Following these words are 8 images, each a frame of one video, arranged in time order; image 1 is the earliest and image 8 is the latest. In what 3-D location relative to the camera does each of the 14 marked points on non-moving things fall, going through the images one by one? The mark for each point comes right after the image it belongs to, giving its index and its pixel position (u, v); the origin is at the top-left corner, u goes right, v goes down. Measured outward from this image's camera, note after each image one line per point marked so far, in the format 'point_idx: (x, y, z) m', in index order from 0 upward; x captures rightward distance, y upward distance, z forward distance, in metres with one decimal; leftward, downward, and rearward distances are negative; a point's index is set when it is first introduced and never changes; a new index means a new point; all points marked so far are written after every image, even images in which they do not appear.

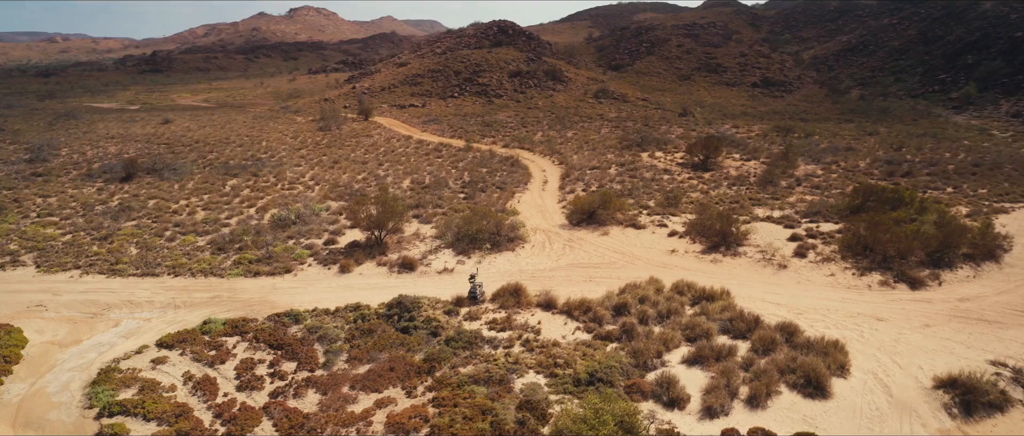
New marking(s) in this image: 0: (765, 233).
0: (+7.3, -0.4, +18.5) m
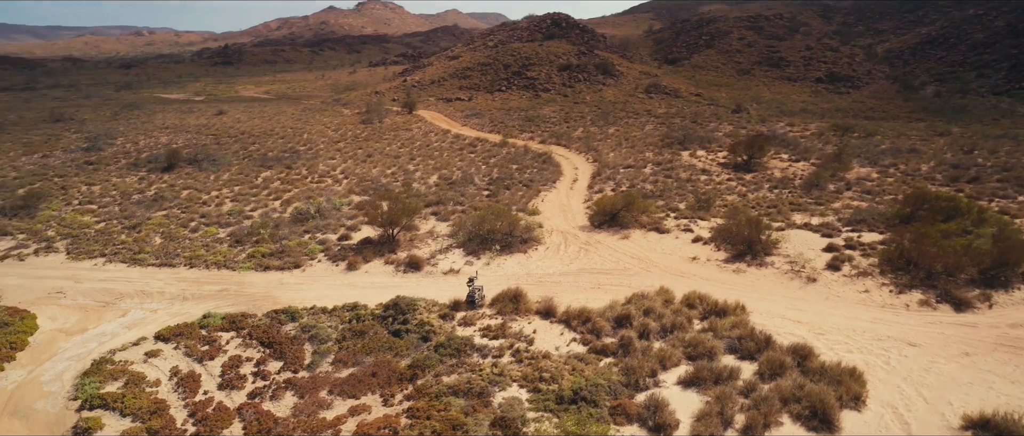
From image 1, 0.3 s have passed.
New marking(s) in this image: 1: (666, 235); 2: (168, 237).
0: (+7.6, -0.7, +17.2) m
1: (+4.3, -0.5, +18.0) m
2: (-10.3, -0.6, +19.2) m
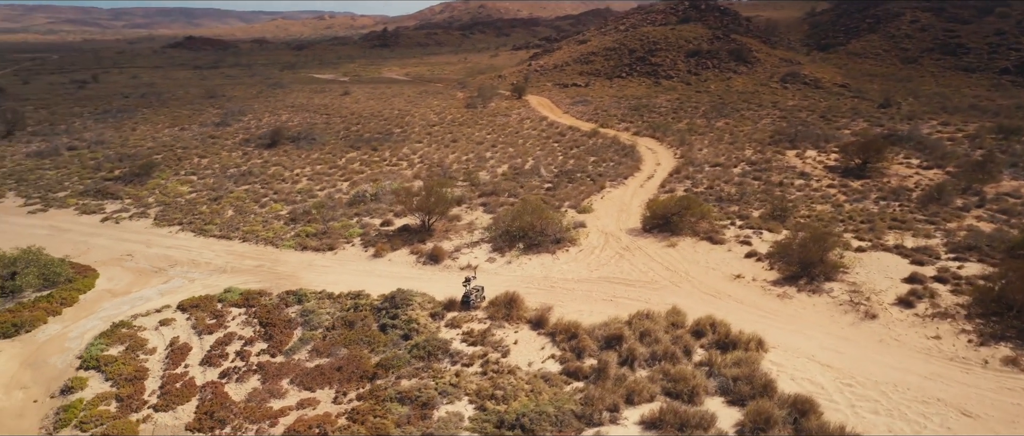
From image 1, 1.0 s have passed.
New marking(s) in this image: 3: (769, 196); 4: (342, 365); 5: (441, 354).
0: (+8.2, -1.1, +14.4) m
1: (+5.1, -0.7, +16.0) m
2: (-8.8, +0.2, +20.5) m
3: (+8.0, +0.7, +19.9) m
4: (-3.1, -2.7, +11.7) m
5: (-1.3, -2.5, +11.8) m
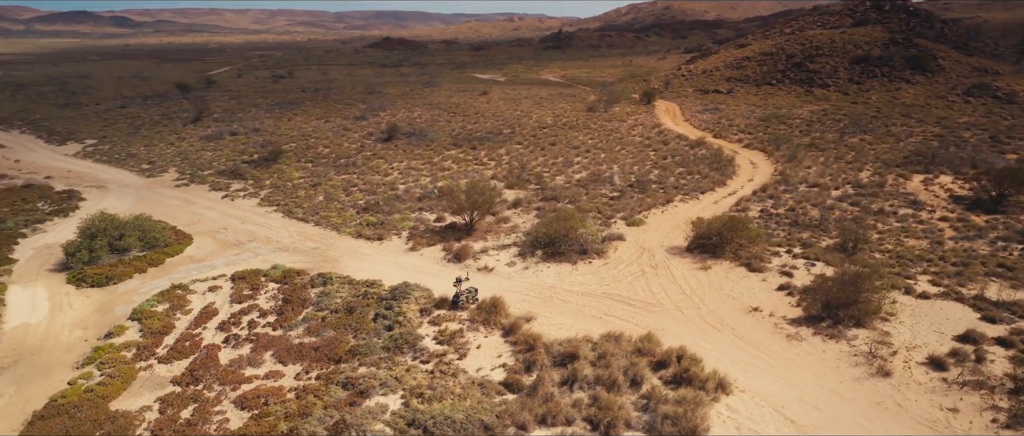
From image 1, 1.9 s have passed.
0: (+7.9, -1.9, +12.2) m
1: (+5.5, -1.3, +14.5) m
2: (-6.5, +0.7, +22.7) m
3: (+9.4, -0.2, +17.5) m
4: (-3.8, -2.5, +12.7) m
5: (-2.0, -2.5, +12.3) m
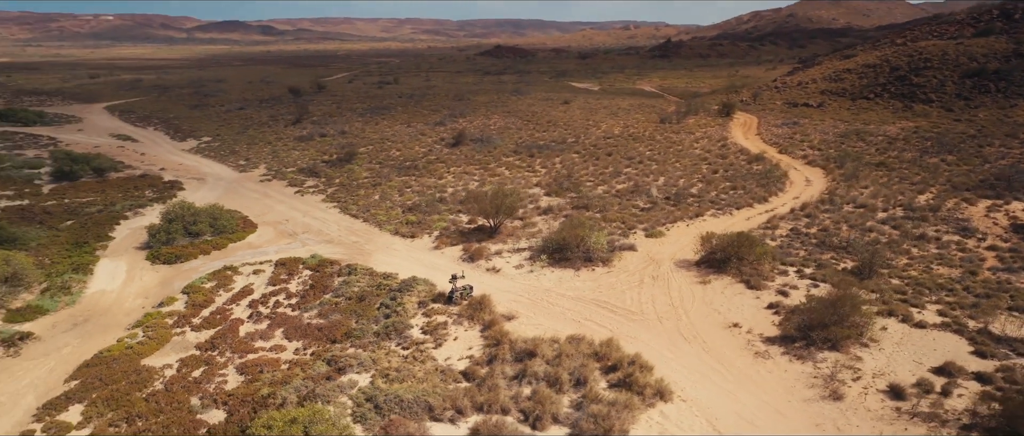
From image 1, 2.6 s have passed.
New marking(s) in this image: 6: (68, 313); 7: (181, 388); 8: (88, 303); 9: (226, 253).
0: (+7.3, -2.4, +11.7) m
1: (+5.3, -1.7, +14.4) m
2: (-5.0, +0.8, +24.5) m
3: (+9.8, -0.8, +16.7) m
4: (-4.2, -2.4, +14.2) m
5: (-2.5, -2.5, +13.5) m
6: (-10.6, -2.2, +15.2) m
7: (-6.1, -3.1, +11.8) m
8: (-10.5, -2.1, +15.8) m
9: (-8.6, -1.1, +19.2) m
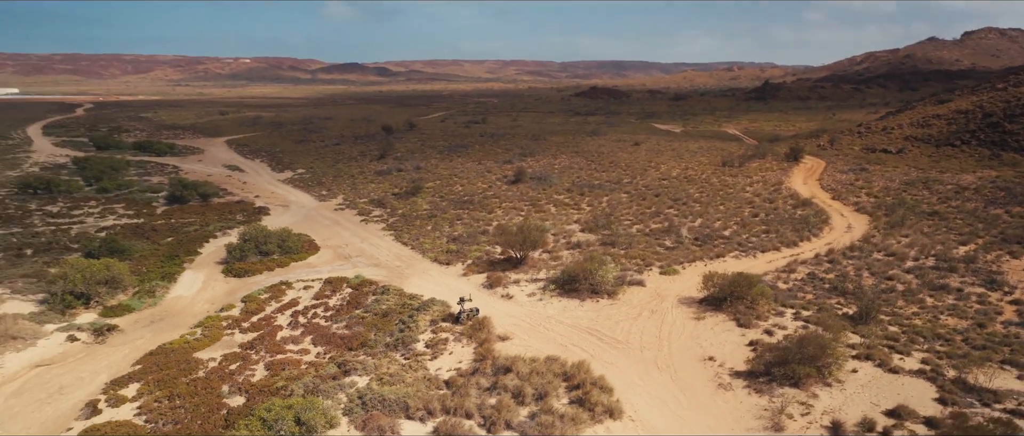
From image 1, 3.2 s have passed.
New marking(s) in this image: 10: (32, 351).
0: (+6.8, -3.2, +12.0) m
1: (+5.2, -2.6, +15.0) m
2: (-3.2, -0.4, +26.7) m
3: (+10.0, -2.1, +16.6) m
4: (-4.2, -3.0, +16.2) m
5: (-2.6, -3.1, +15.3) m
6: (-10.3, -2.7, +18.2) m
7: (-6.5, -3.5, +14.1) m
8: (-10.2, -2.6, +18.8) m
9: (-7.7, -1.8, +21.9) m
10: (-11.4, -3.2, +15.3) m
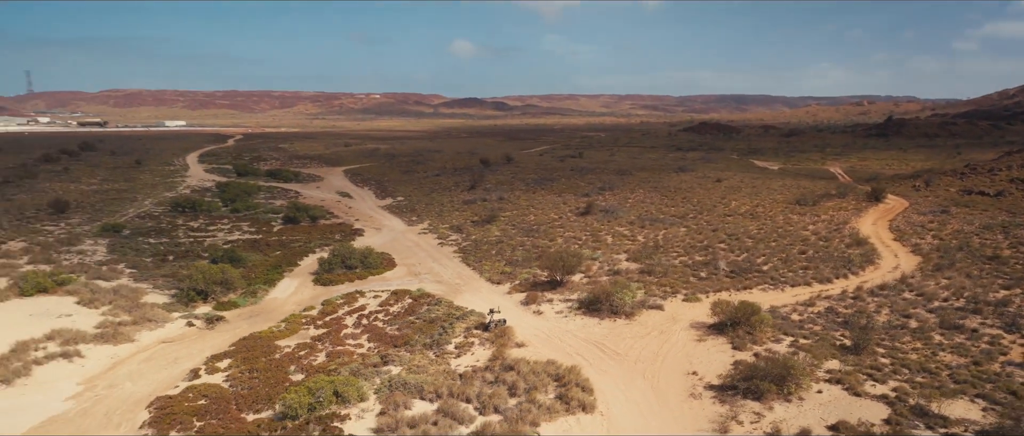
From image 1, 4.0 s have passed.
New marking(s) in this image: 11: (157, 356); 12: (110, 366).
0: (+6.5, -3.9, +13.2) m
1: (+5.6, -3.4, +16.5) m
2: (-0.6, -1.6, +29.6) m
3: (+10.6, -3.1, +17.2) m
4: (-3.5, -3.6, +19.3) m
5: (-2.1, -3.6, +18.1) m
6: (-9.2, -3.2, +22.4) m
7: (-6.2, -3.9, +17.6) m
8: (-8.9, -3.1, +23.0) m
9: (-5.9, -2.6, +25.6) m
10: (-10.8, -3.5, +19.7) m
11: (-9.9, -3.9, +17.9) m
12: (-10.7, -3.9, +17.1) m
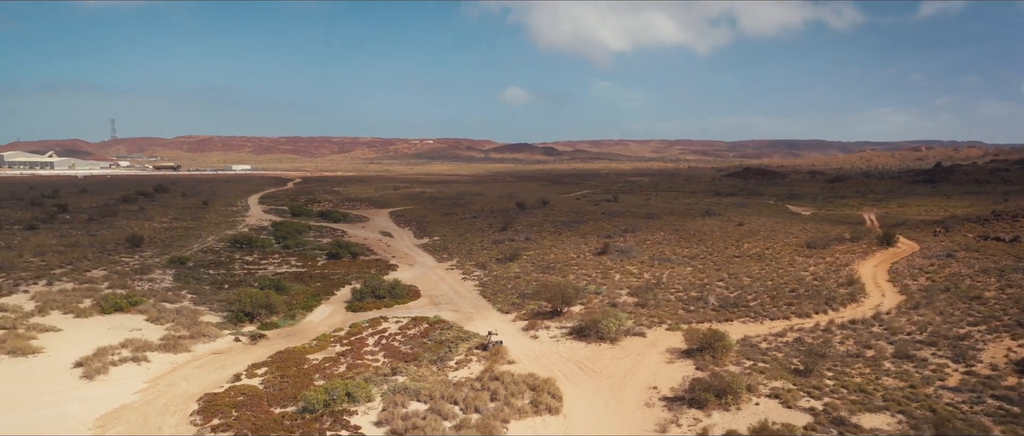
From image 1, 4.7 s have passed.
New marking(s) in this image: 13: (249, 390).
0: (+5.9, -4.7, +15.3) m
1: (+5.2, -4.5, +18.7) m
2: (+0.1, -3.4, +32.3) m
3: (+10.2, -4.3, +19.0) m
4: (-3.6, -4.7, +22.2) m
5: (-2.3, -4.7, +20.9) m
6: (-9.0, -4.5, +25.8) m
7: (-6.4, -4.9, +20.7) m
8: (-8.7, -4.4, +26.3) m
9: (-5.5, -4.2, +28.8) m
10: (-10.9, -4.6, +23.2) m
11: (-10.1, -4.8, +21.3) m
12: (-11.0, -4.9, +20.5) m
13: (-7.6, -5.0, +18.6) m
